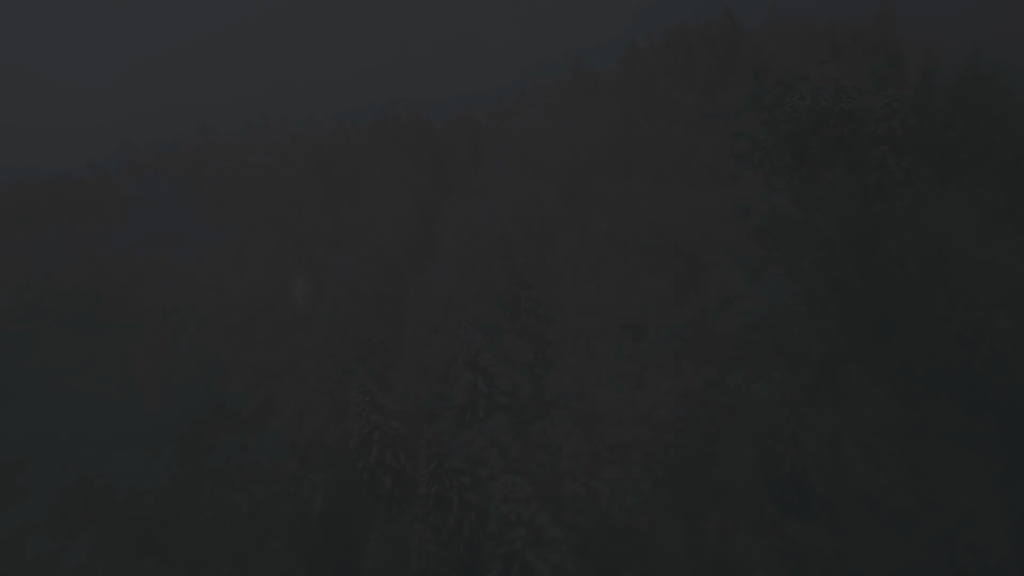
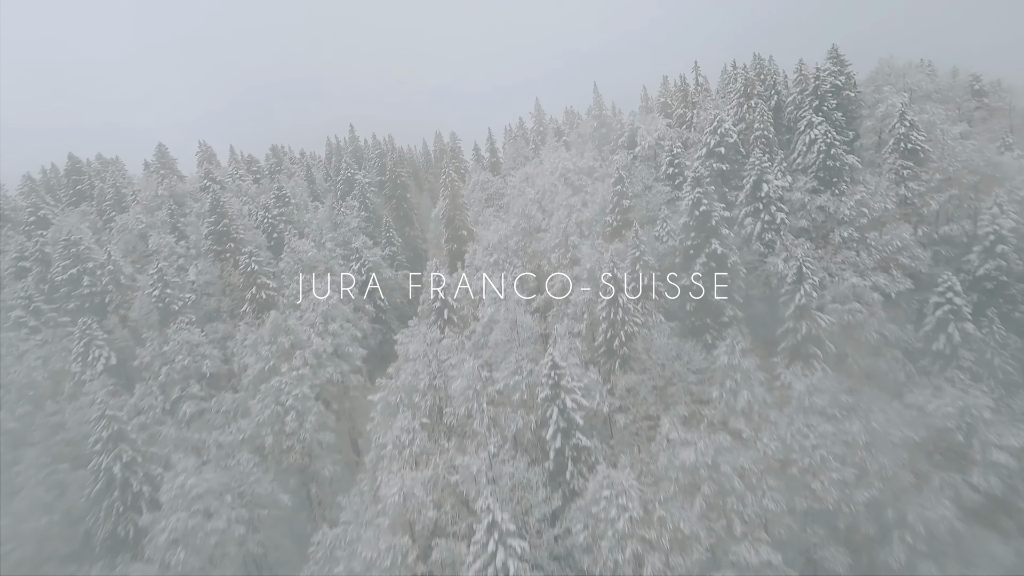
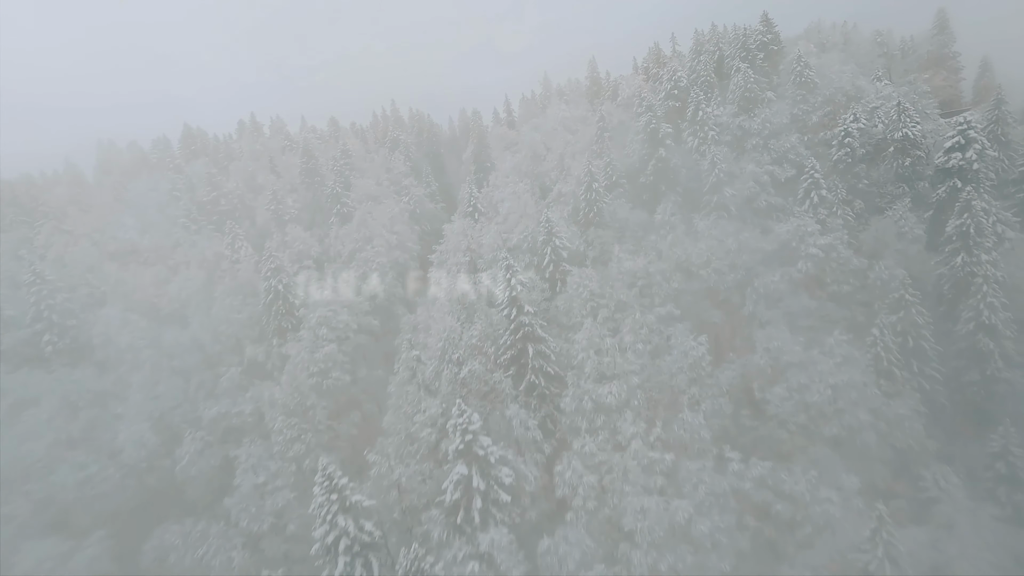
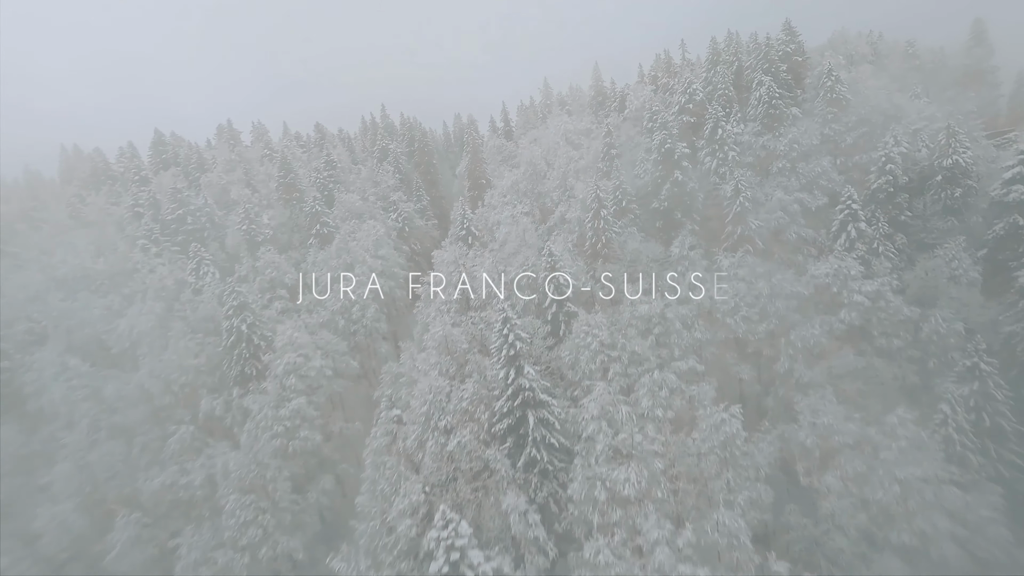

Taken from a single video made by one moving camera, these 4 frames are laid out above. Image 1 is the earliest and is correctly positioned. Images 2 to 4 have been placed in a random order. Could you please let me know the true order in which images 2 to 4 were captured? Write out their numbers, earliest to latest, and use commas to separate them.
3, 4, 2
